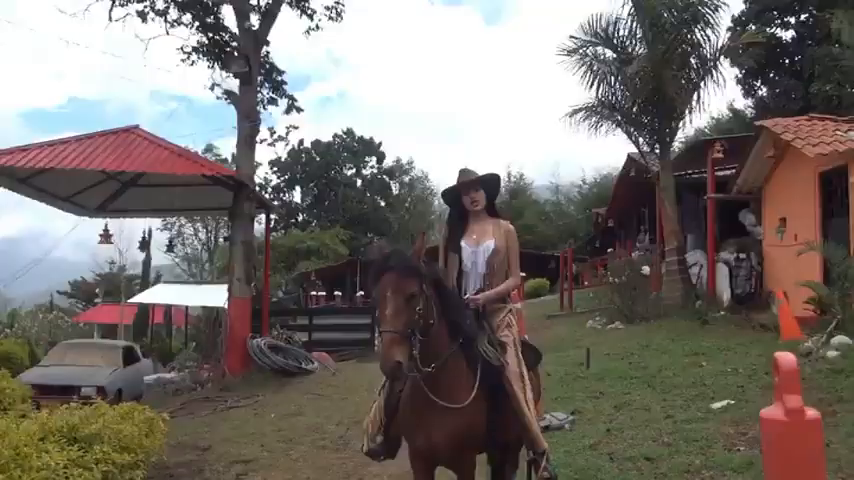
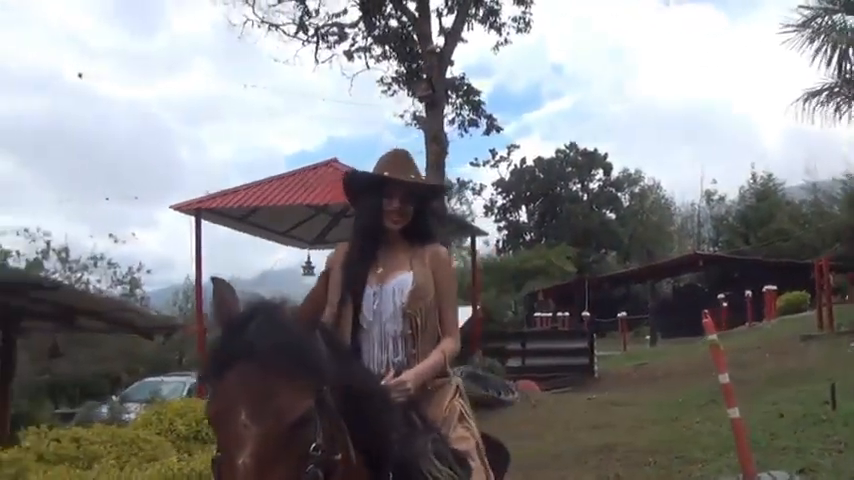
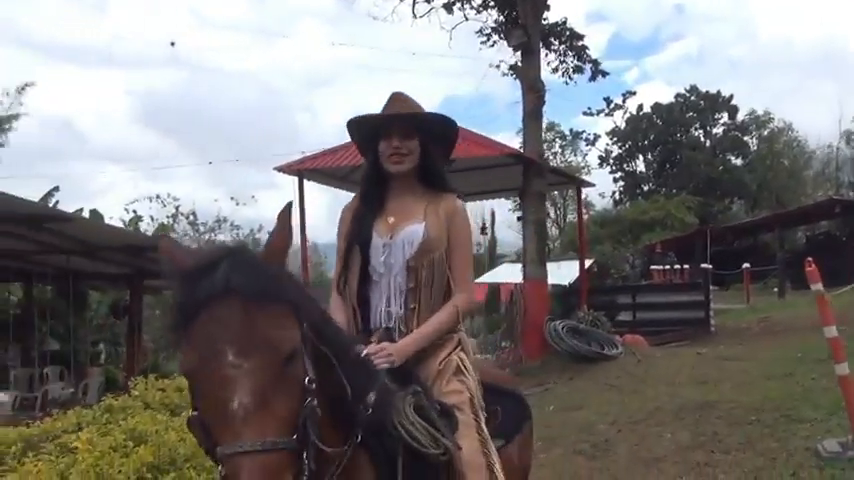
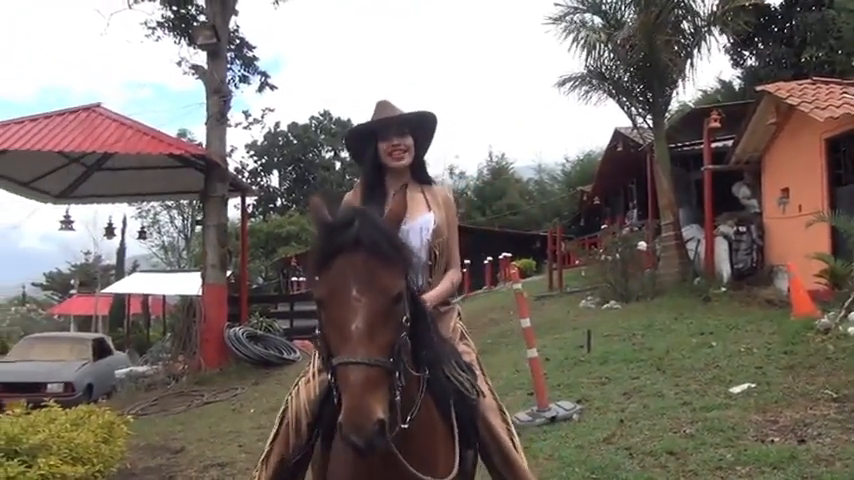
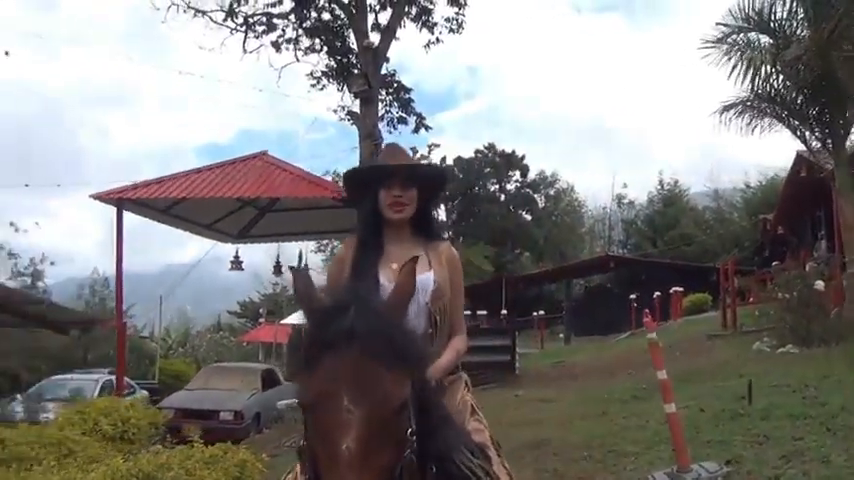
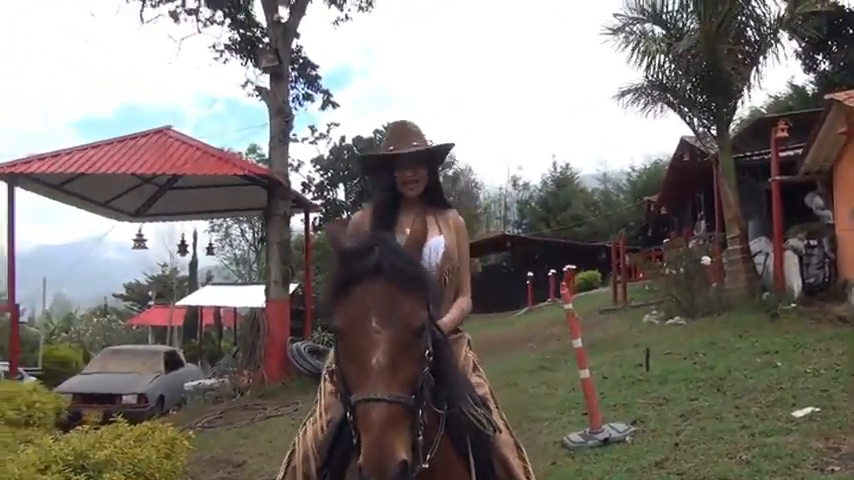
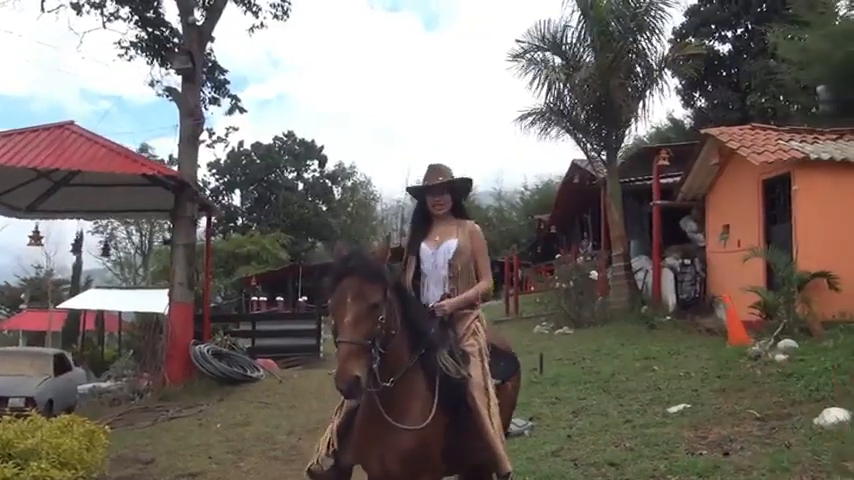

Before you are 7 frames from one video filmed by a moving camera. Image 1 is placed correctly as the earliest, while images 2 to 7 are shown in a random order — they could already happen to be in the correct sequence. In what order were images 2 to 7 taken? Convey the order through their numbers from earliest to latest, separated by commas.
7, 4, 6, 5, 2, 3
